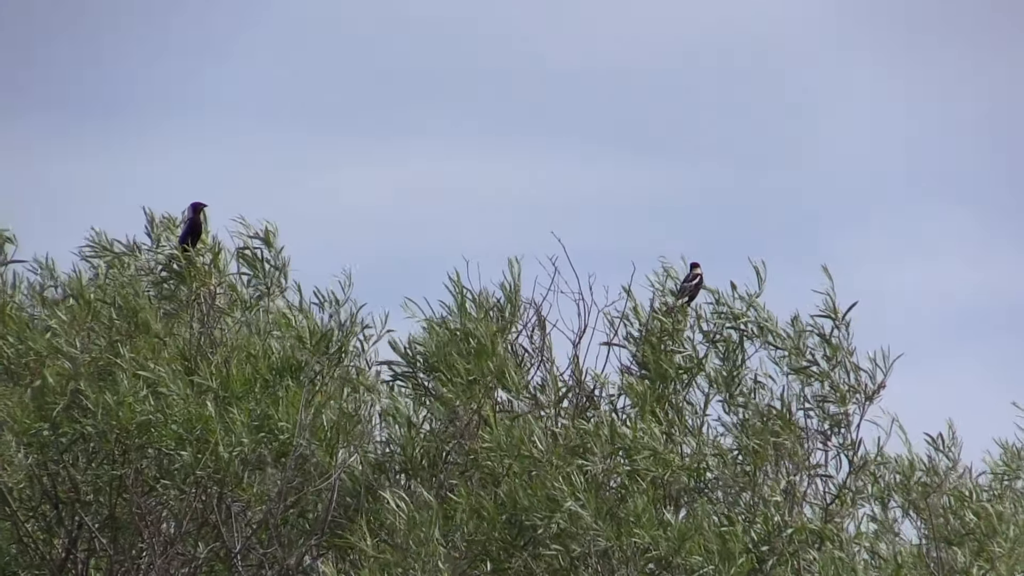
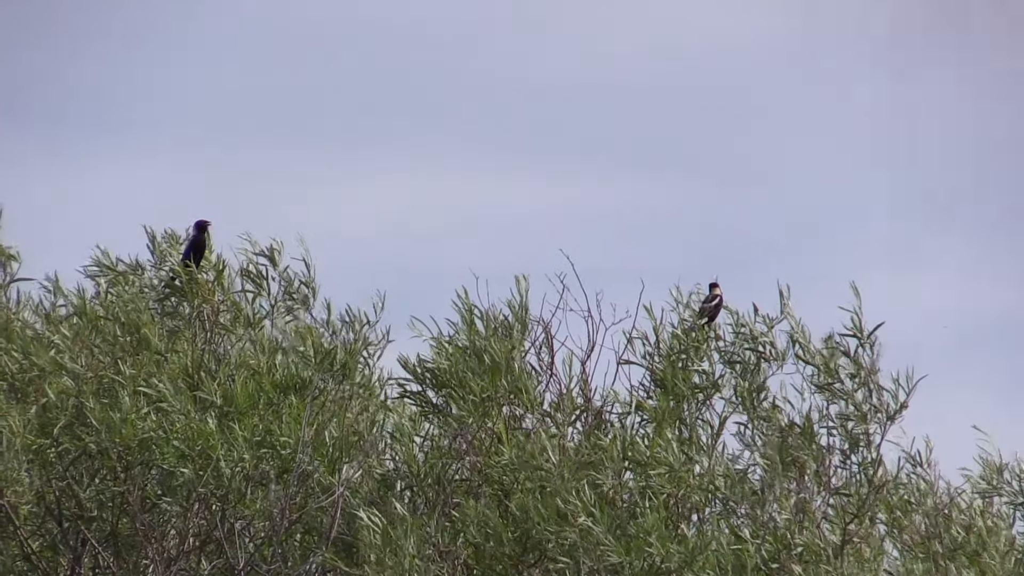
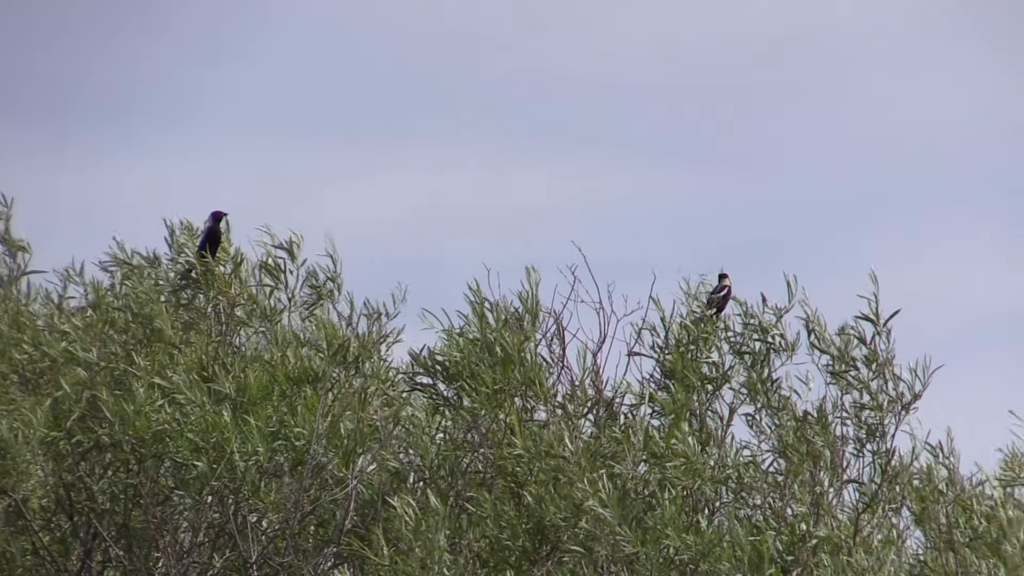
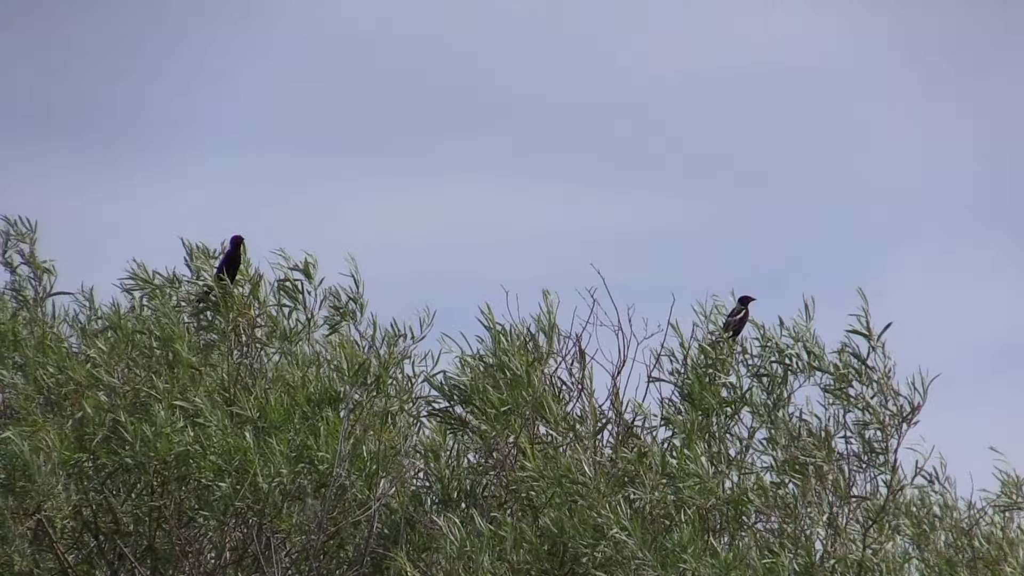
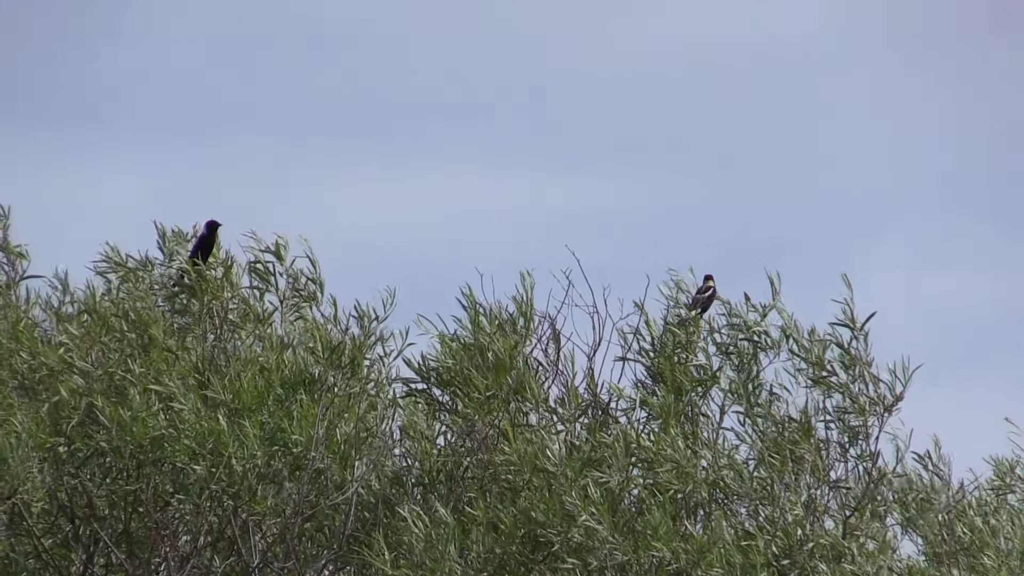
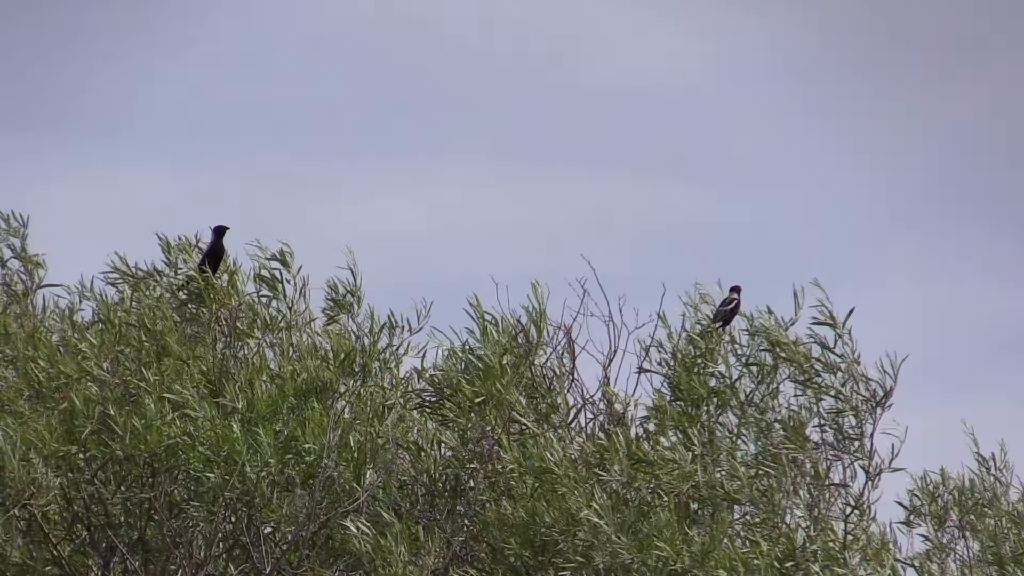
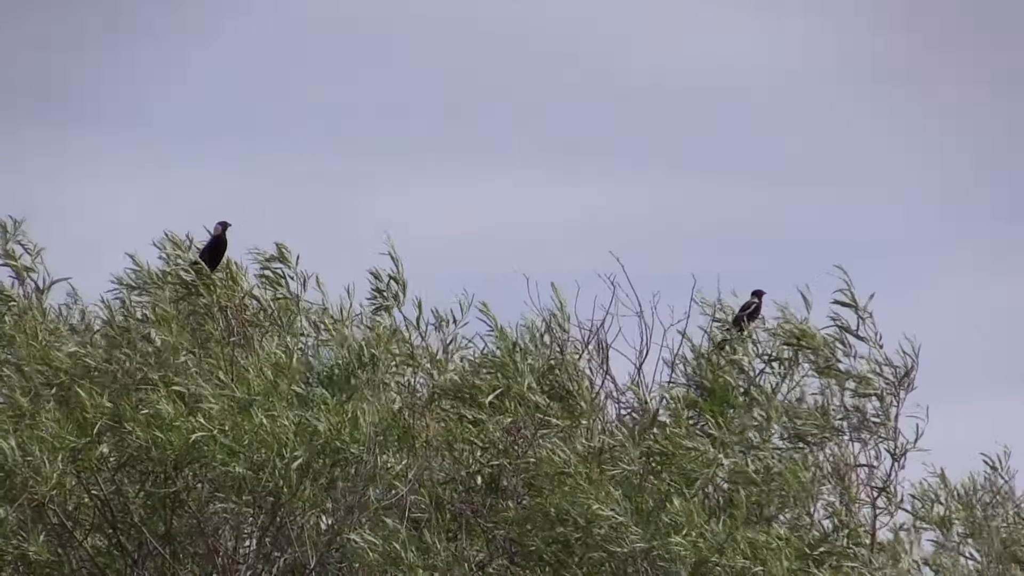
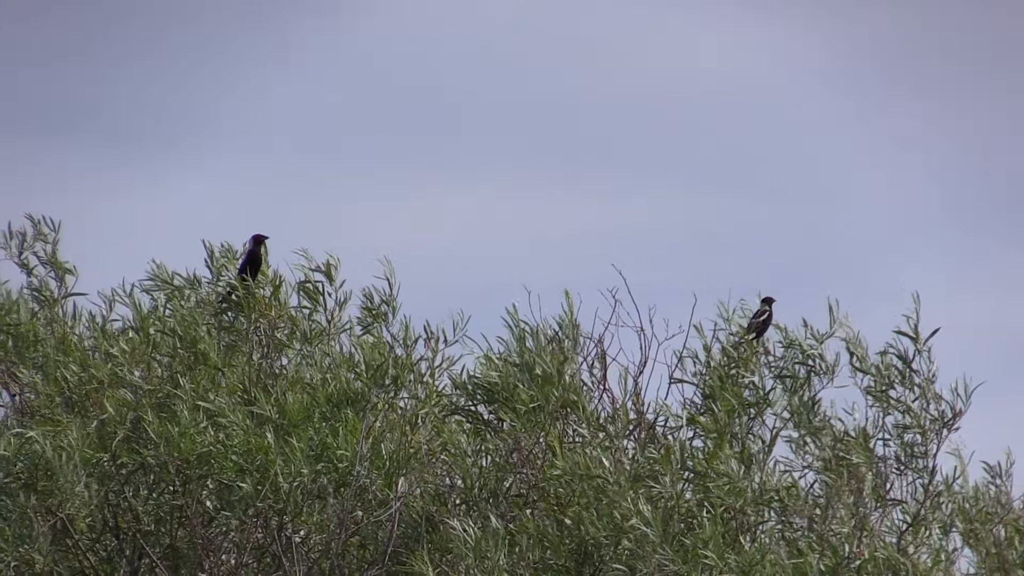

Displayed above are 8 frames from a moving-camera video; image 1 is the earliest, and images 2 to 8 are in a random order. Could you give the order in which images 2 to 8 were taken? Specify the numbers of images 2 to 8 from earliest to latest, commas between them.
5, 4, 8, 3, 2, 6, 7
